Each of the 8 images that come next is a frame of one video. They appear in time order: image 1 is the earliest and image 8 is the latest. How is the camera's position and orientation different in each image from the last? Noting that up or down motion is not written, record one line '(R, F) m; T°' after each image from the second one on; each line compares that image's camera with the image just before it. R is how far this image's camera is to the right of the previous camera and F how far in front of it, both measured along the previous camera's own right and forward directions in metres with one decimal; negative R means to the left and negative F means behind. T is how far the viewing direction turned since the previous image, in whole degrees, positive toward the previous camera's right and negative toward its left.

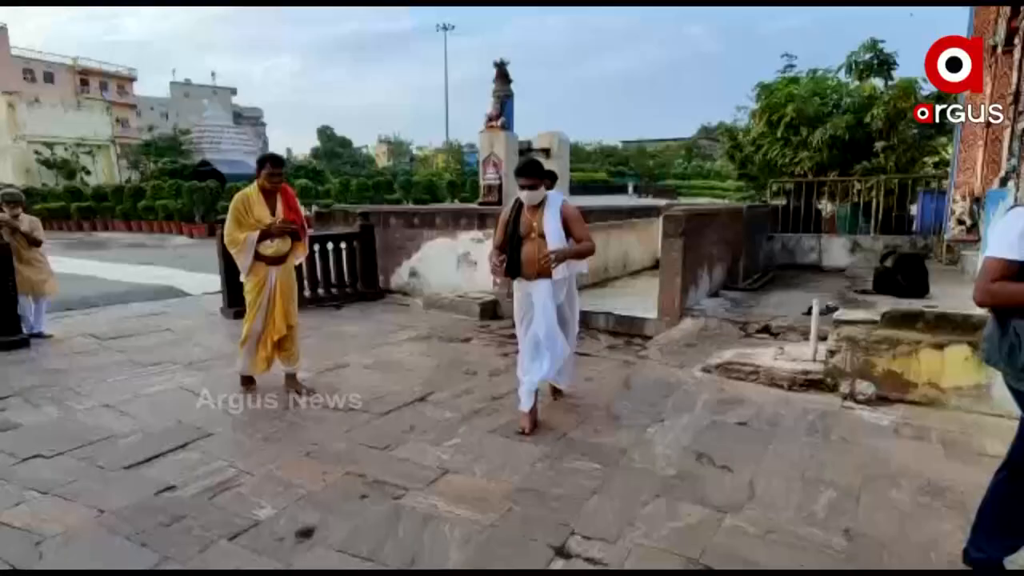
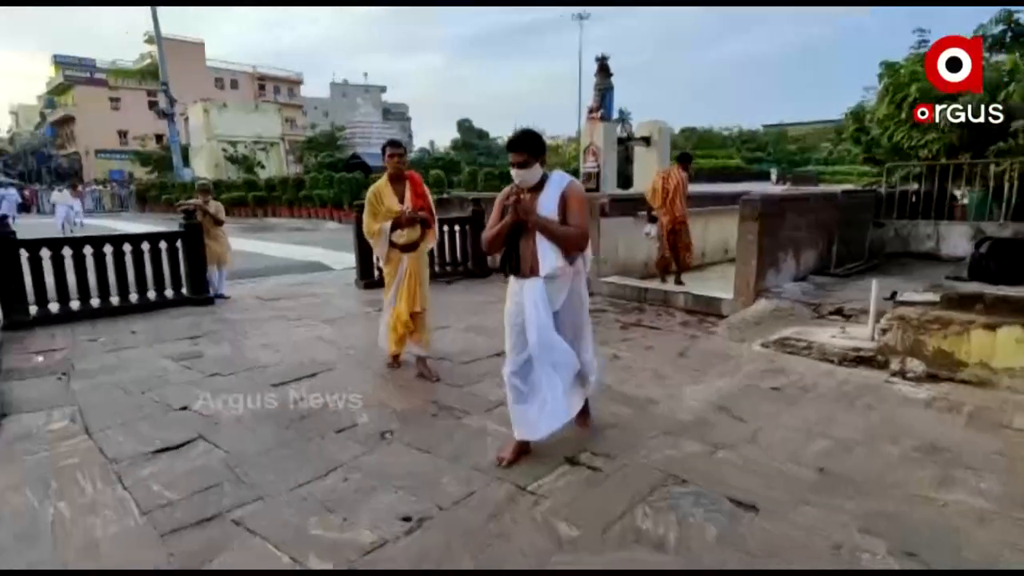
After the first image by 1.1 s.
(+0.5, -0.6) m; -13°
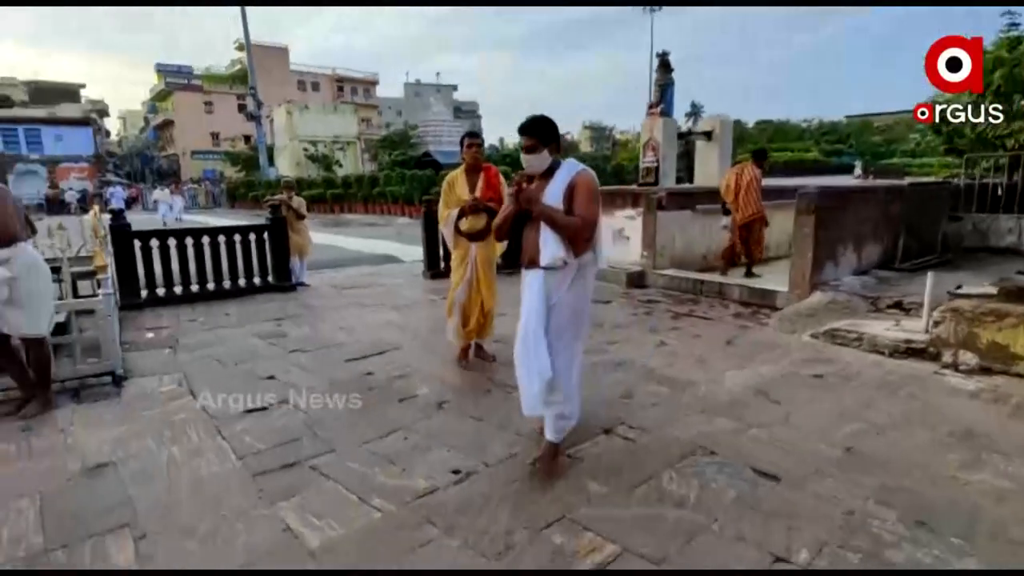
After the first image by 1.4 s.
(+0.1, -0.3) m; -7°
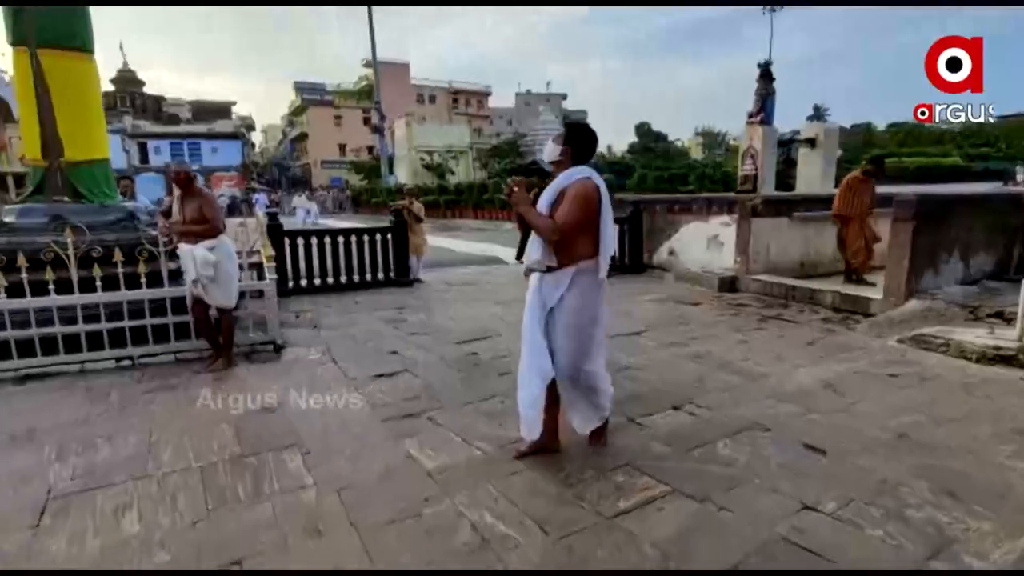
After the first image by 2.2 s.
(+0.1, -0.6) m; -10°
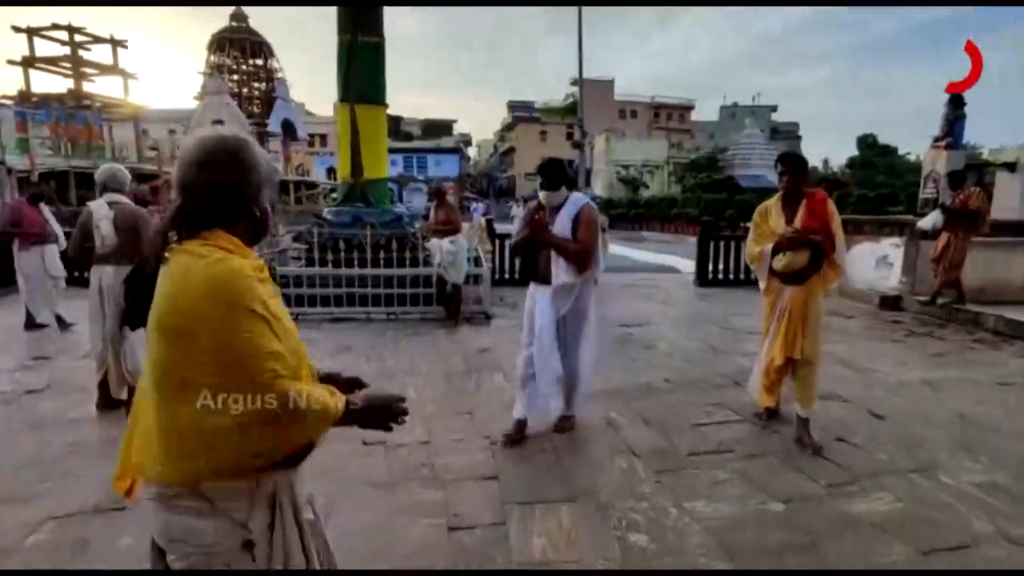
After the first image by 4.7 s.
(+0.4, -1.5) m; -18°
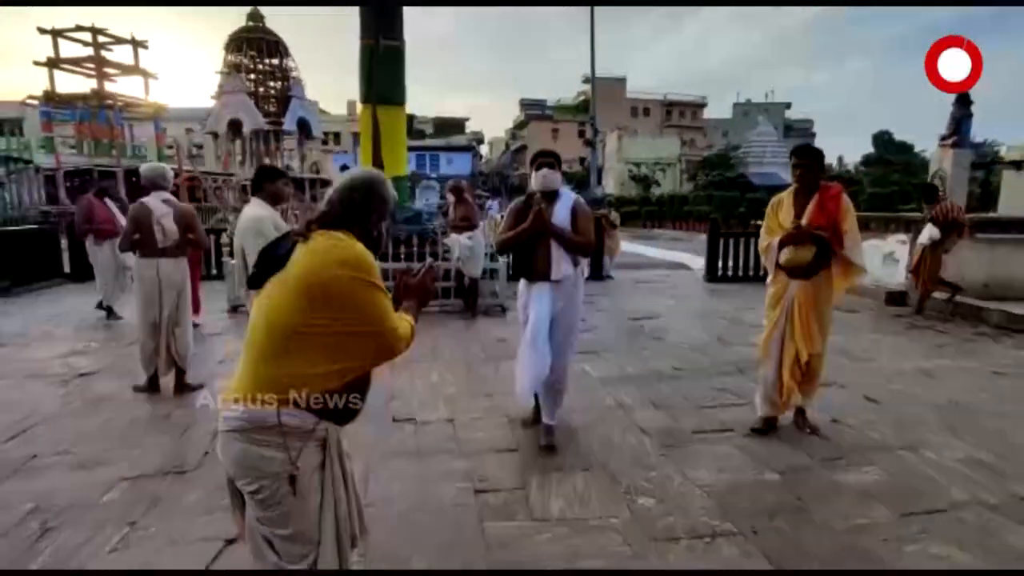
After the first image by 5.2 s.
(0.0, -0.3) m; -1°
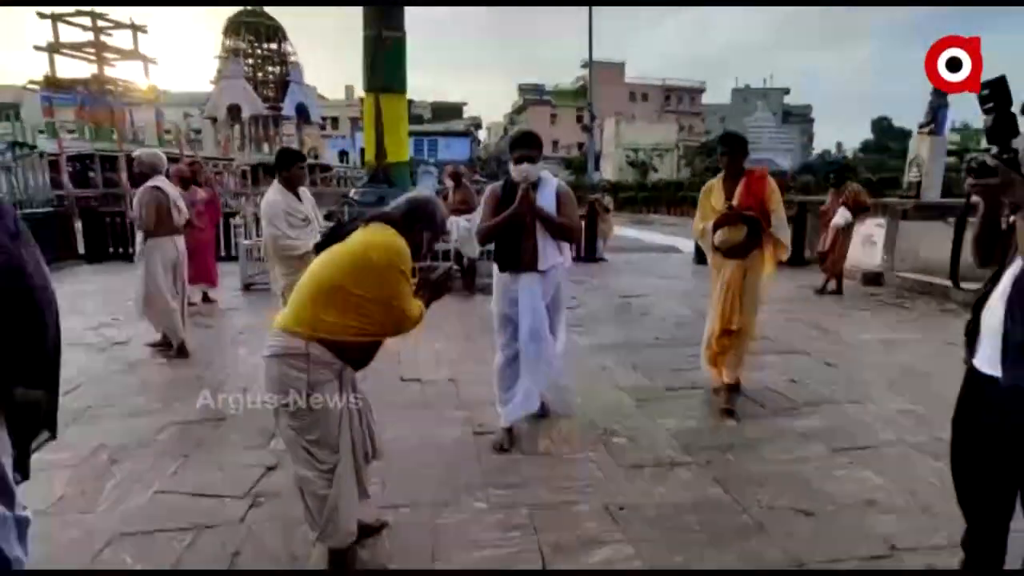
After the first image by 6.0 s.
(0.0, -0.4) m; 0°
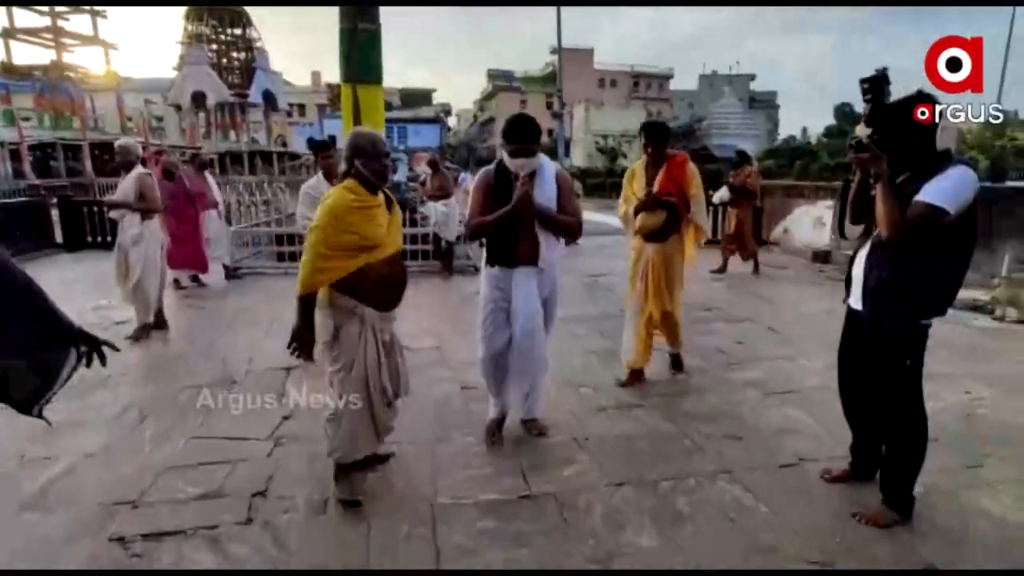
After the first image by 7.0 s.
(0.0, -0.5) m; +3°
